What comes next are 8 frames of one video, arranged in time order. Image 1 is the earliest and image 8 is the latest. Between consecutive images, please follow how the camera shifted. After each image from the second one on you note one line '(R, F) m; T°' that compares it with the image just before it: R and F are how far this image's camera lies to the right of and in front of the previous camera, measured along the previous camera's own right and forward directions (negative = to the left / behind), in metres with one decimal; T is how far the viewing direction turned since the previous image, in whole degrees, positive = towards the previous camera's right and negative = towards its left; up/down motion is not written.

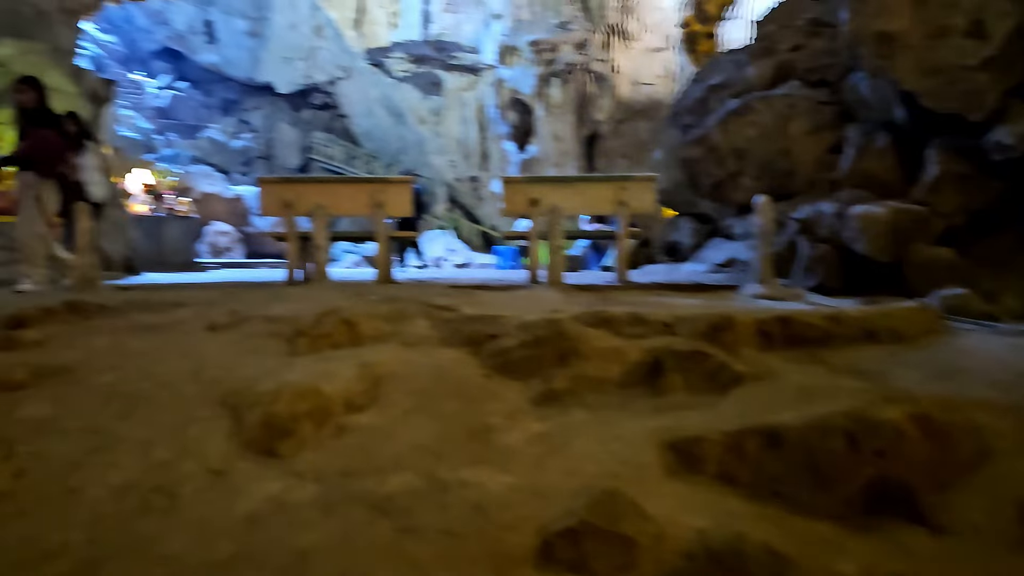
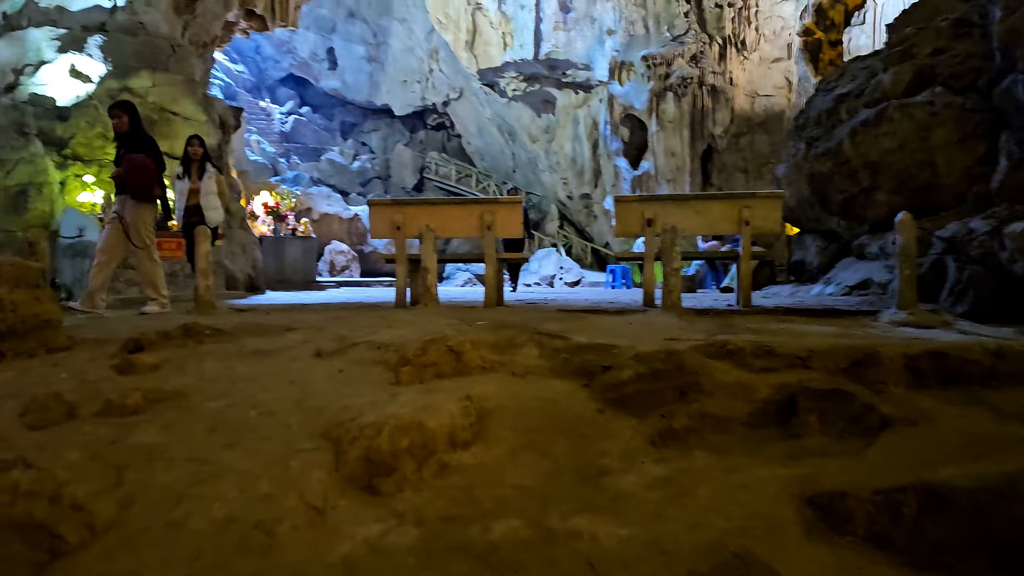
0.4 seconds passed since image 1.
(0.0, +0.2) m; -8°
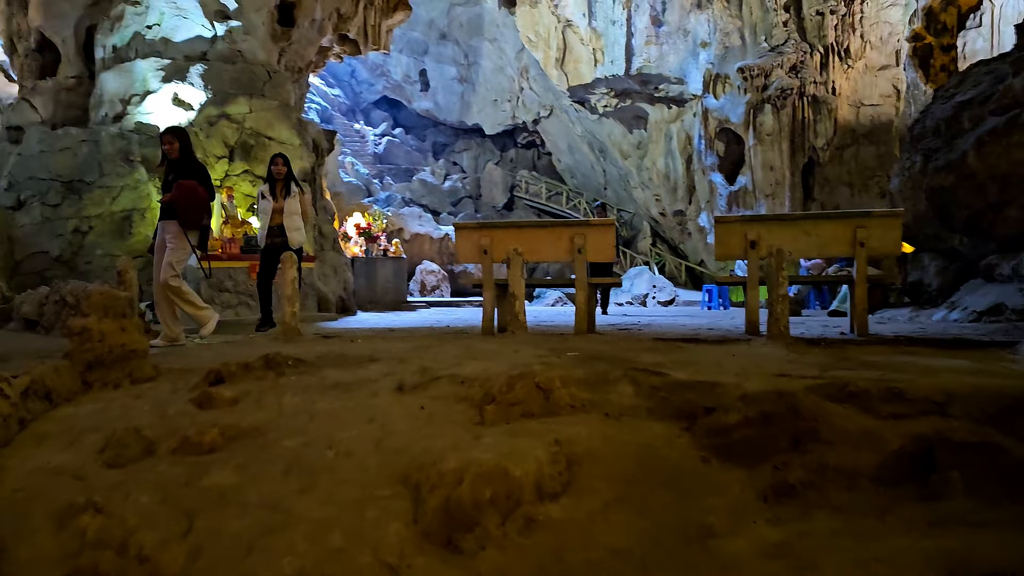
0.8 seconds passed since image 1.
(0.0, +0.2) m; -6°
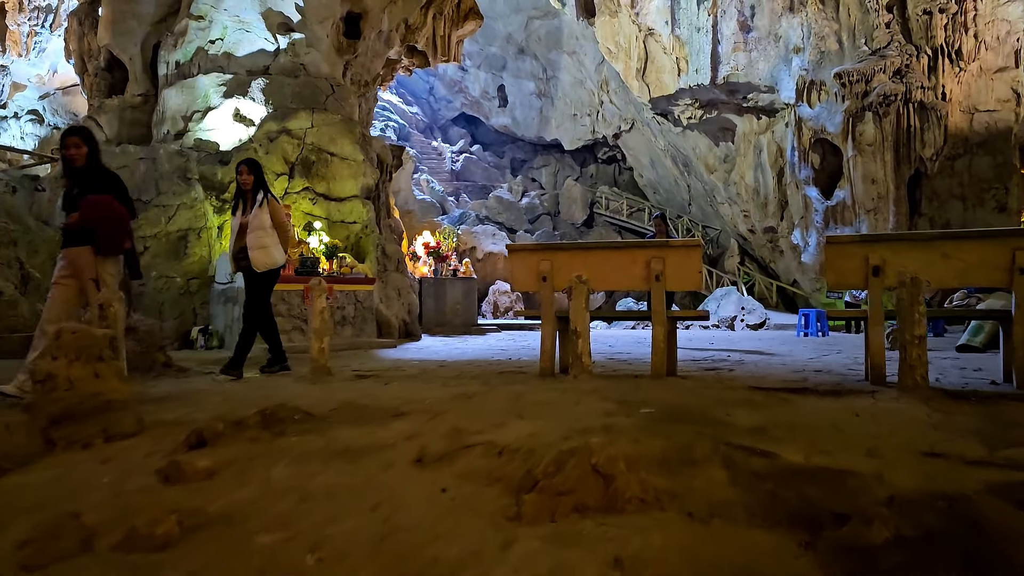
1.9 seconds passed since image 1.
(+0.1, +0.8) m; -6°
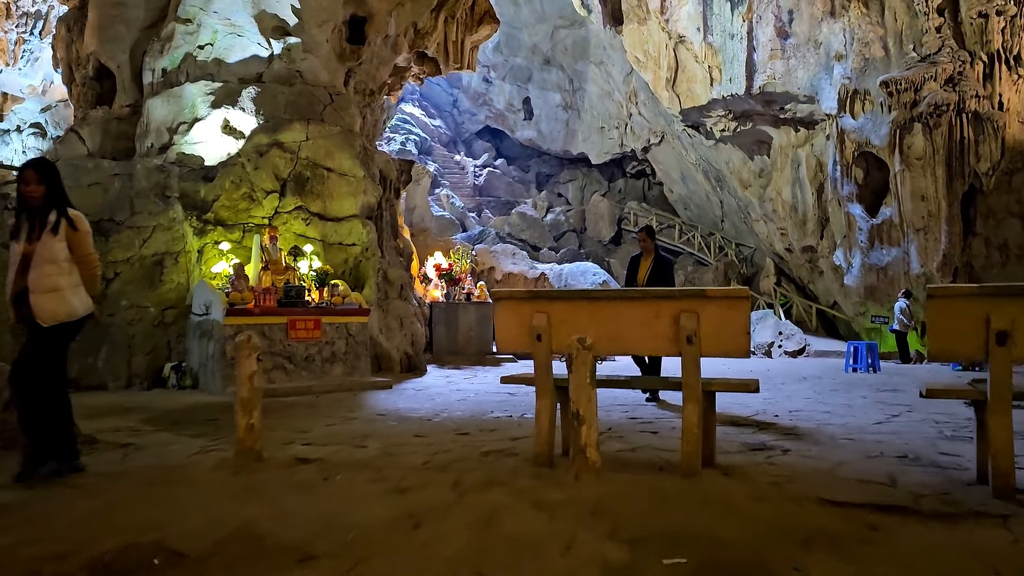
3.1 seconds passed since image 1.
(+0.2, +1.0) m; -2°
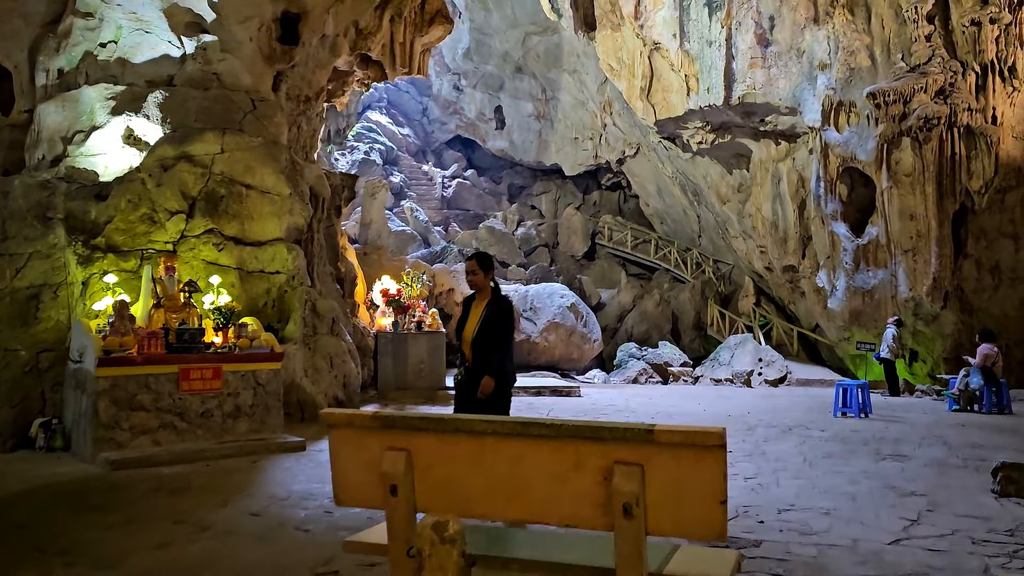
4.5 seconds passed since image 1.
(+0.3, +1.1) m; +1°
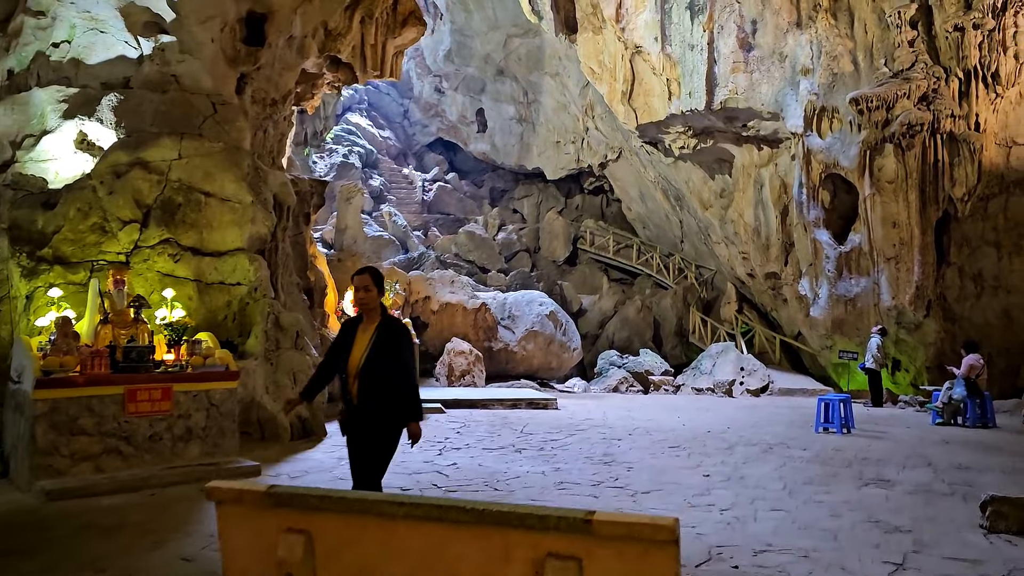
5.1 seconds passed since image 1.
(+0.1, +0.3) m; +1°
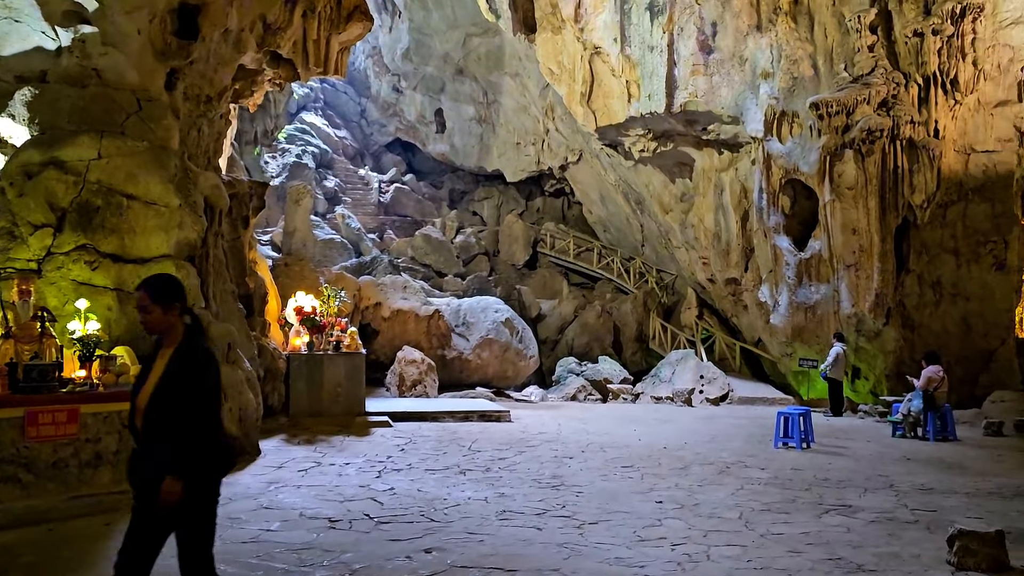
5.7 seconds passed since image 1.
(+0.2, +0.4) m; +2°
